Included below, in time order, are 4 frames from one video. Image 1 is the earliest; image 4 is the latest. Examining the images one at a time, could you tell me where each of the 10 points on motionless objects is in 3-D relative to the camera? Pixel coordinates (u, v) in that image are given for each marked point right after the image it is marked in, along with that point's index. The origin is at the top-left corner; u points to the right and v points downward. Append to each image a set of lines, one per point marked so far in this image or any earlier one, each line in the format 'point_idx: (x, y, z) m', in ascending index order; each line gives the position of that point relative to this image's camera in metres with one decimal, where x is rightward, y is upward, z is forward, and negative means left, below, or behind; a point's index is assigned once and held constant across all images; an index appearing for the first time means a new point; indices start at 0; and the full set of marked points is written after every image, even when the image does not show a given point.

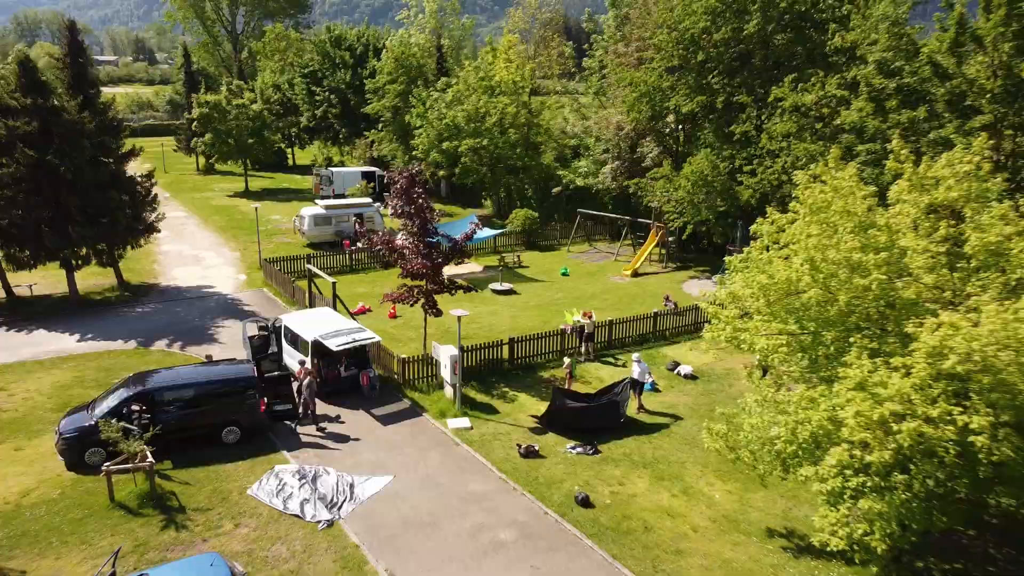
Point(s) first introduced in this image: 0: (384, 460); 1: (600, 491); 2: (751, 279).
0: (-2.0, -2.6, +12.5) m
1: (+1.3, -2.9, +11.7) m
2: (+2.8, +0.1, +9.9) m
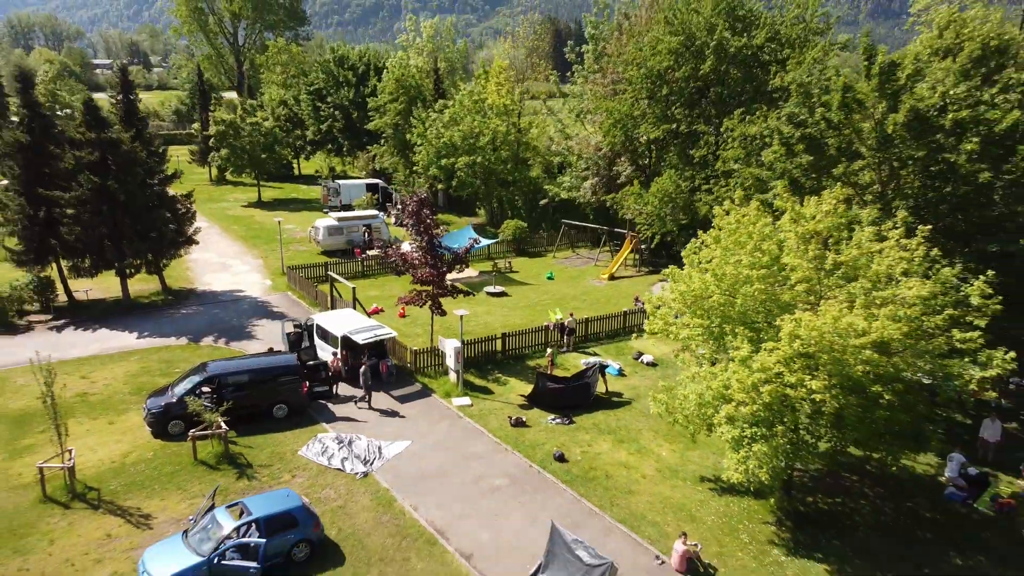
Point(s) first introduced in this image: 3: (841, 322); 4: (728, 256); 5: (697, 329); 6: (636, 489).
0: (-2.1, -2.7, +15.9) m
1: (+1.1, -3.0, +15.0) m
2: (+2.6, 0.0, +13.3) m
3: (+4.3, -0.4, +10.7) m
4: (+3.3, +0.5, +12.7) m
5: (+2.8, -0.6, +12.6) m
6: (+2.1, -3.3, +13.7) m
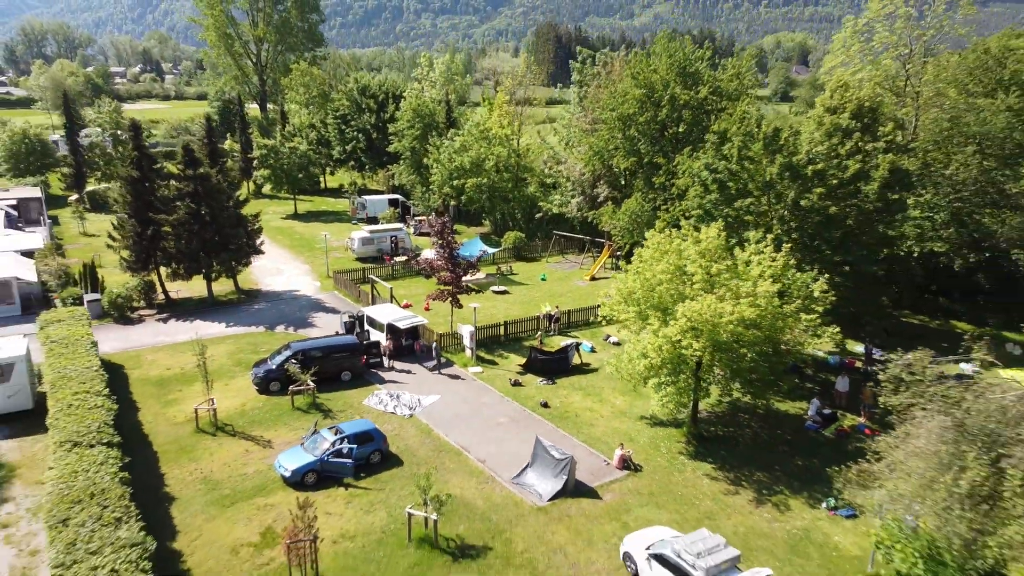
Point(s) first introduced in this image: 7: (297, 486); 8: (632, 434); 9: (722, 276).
0: (-2.1, -2.7, +22.3) m
1: (+1.1, -2.9, +21.5) m
2: (+2.6, +0.1, +19.7) m
3: (+4.2, -0.4, +17.2) m
4: (+3.3, +0.5, +19.1) m
5: (+2.8, -0.6, +19.1) m
6: (+2.1, -3.3, +20.1) m
7: (-4.5, -4.1, +17.1) m
8: (+2.9, -3.5, +19.6) m
9: (+4.7, +0.3, +18.5) m
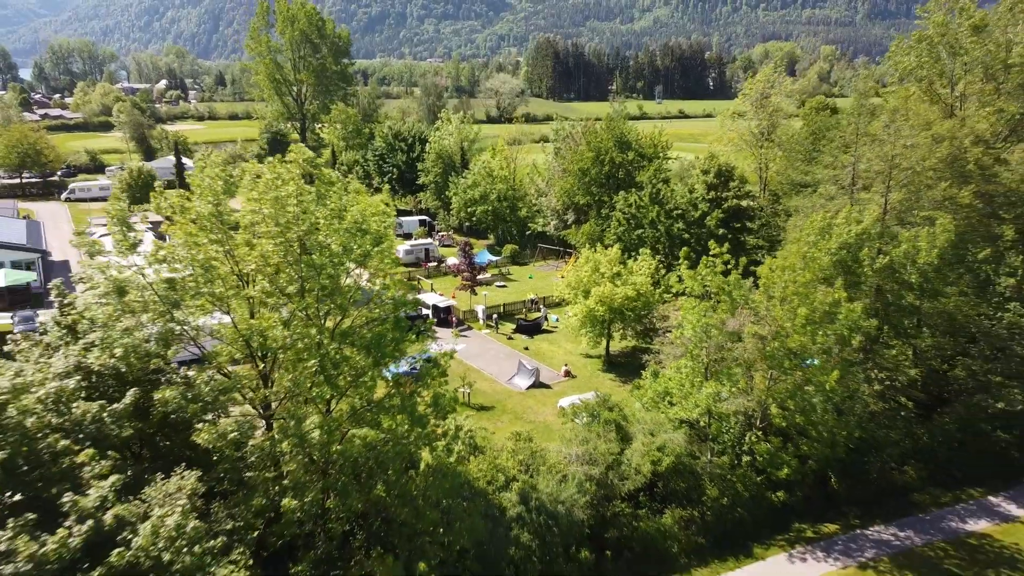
0: (-2.3, -2.4, +38.0) m
1: (+0.9, -2.6, +37.1) m
2: (+2.4, +0.4, +35.3) m
3: (+4.0, -0.1, +32.8) m
4: (+3.0, +0.8, +34.8) m
5: (+2.6, -0.3, +34.7) m
6: (+1.8, -3.0, +35.8) m
7: (-4.7, -3.9, +32.7) m
8: (+2.7, -3.2, +35.2) m
9: (+4.4, +0.6, +34.1) m
